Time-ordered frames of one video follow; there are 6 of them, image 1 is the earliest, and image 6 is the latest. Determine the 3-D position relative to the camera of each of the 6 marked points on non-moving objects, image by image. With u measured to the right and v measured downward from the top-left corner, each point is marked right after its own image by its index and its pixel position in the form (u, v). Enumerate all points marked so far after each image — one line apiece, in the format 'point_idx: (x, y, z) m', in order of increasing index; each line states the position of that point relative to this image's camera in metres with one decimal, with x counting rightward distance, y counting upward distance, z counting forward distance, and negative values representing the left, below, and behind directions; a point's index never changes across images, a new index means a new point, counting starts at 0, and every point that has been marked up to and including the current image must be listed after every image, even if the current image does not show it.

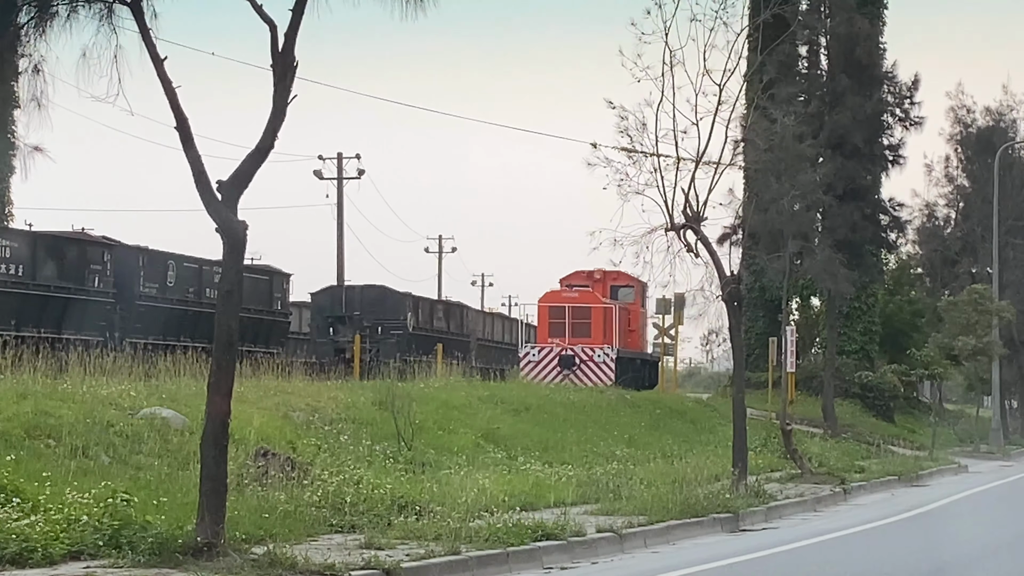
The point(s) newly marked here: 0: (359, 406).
0: (-2.4, -1.9, +19.1) m
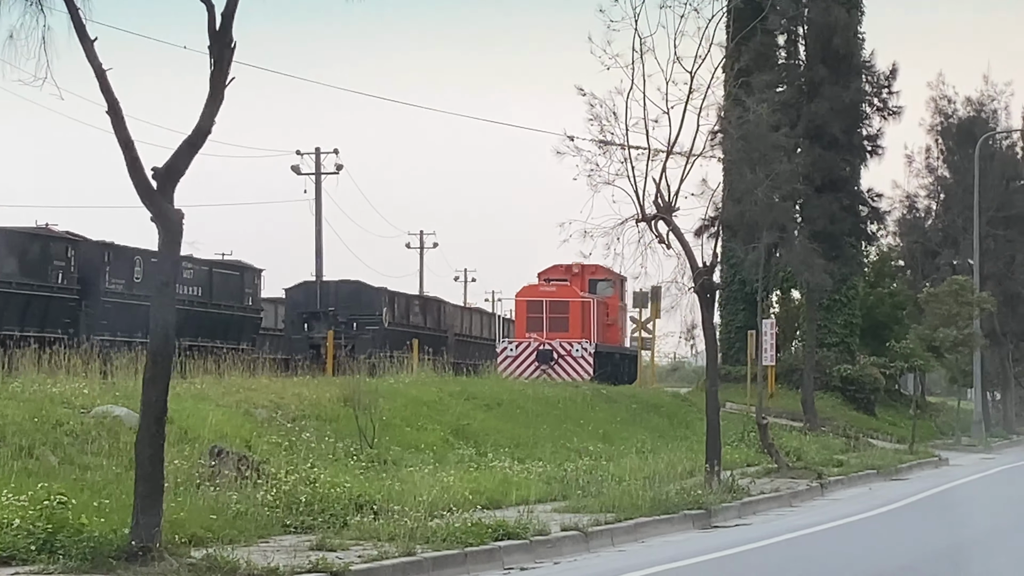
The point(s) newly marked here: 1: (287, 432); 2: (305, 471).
0: (-2.9, -1.8, +18.7) m
1: (-3.1, -2.0, +16.2) m
2: (-2.4, -2.1, +13.5) m
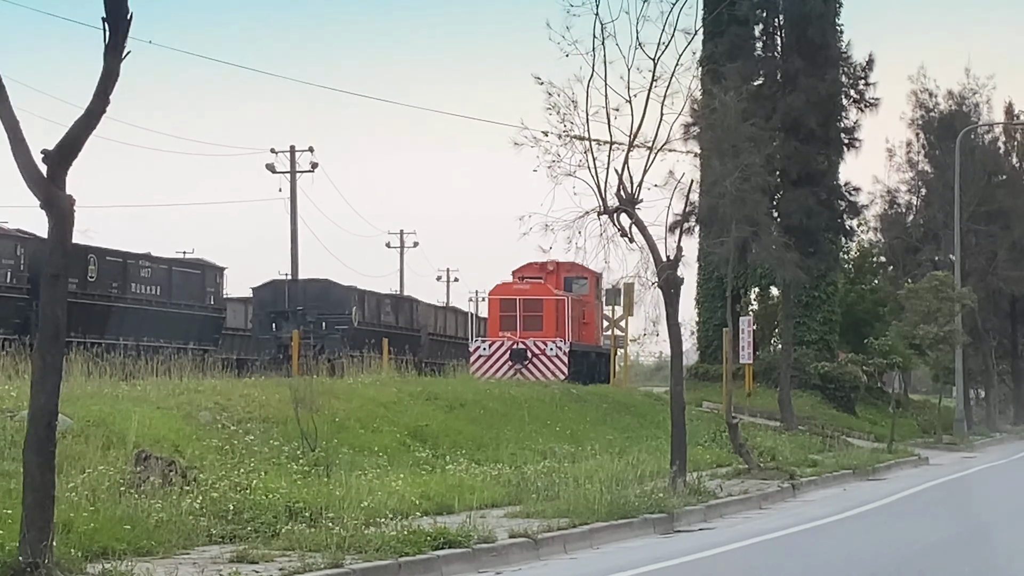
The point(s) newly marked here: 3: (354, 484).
0: (-3.6, -1.7, +18.0) m
1: (-3.7, -1.9, +15.4) m
2: (-3.0, -2.0, +12.7) m
3: (-1.9, -2.3, +14.0) m
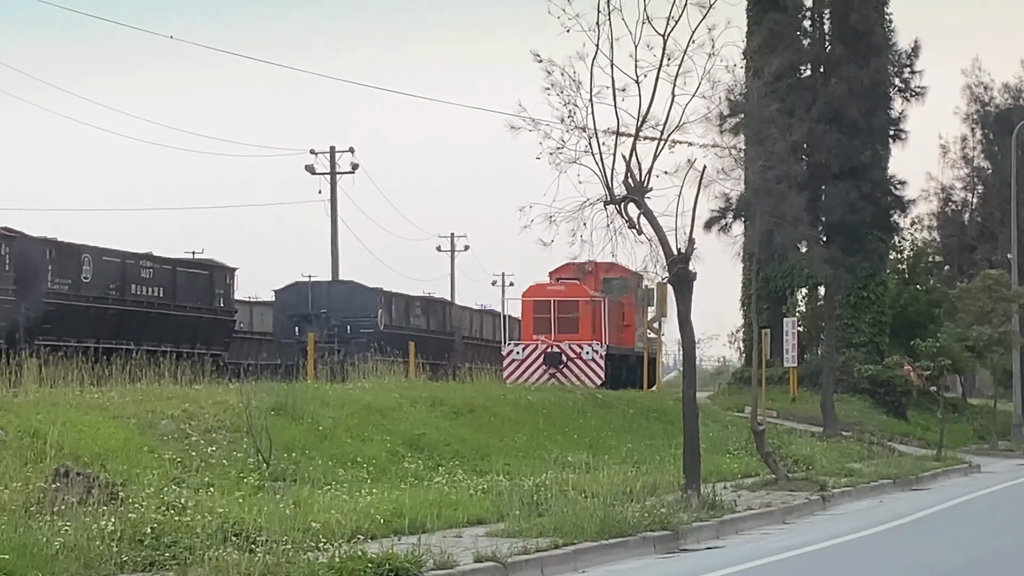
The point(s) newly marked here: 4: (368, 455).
0: (-3.6, -1.7, +16.7) m
1: (-3.9, -1.9, +14.2) m
2: (-3.3, -2.0, +11.4) m
3: (-2.1, -2.3, +12.6) m
4: (-2.0, -2.3, +16.5) m
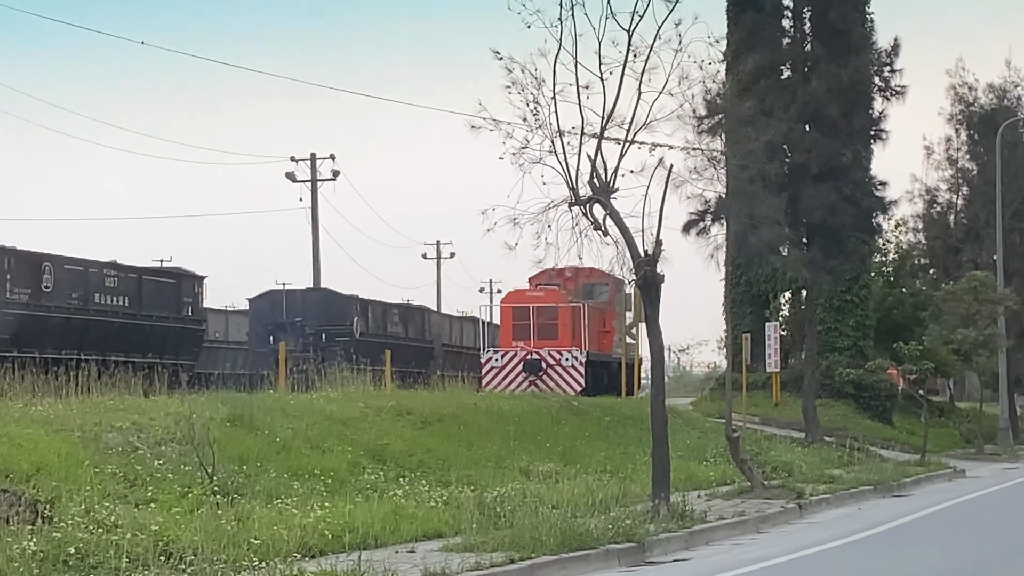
0: (-4.1, -1.8, +16.1) m
1: (-4.3, -2.0, +13.6) m
2: (-3.7, -2.1, +10.9) m
3: (-2.6, -2.3, +12.1) m
4: (-2.5, -2.4, +16.0) m
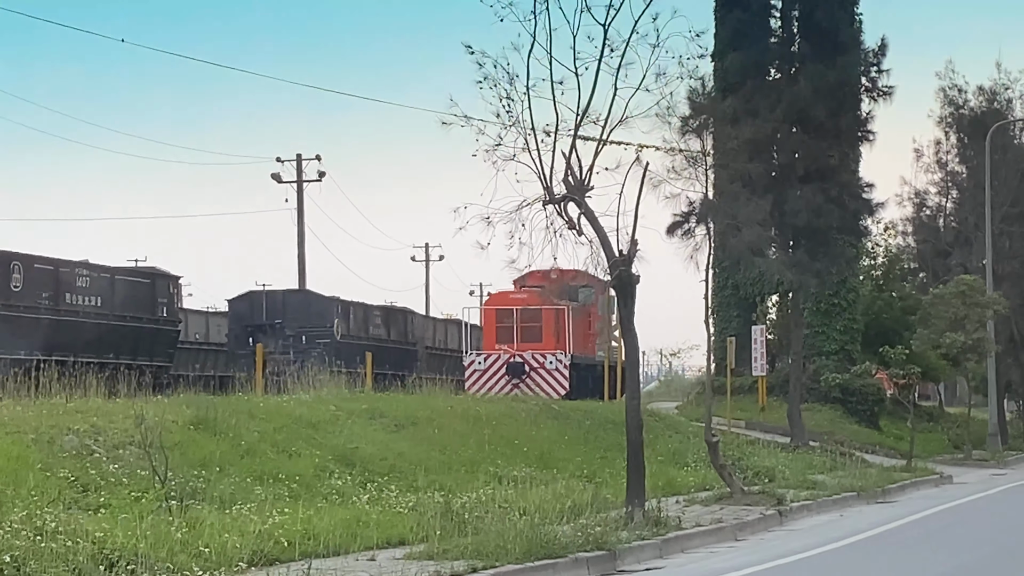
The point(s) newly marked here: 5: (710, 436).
0: (-4.5, -1.8, +15.7) m
1: (-4.7, -1.9, +13.1) m
2: (-4.1, -2.0, +10.4) m
3: (-2.9, -2.3, +11.6) m
4: (-2.9, -2.4, +15.5) m
5: (+3.2, -2.4, +19.3) m
